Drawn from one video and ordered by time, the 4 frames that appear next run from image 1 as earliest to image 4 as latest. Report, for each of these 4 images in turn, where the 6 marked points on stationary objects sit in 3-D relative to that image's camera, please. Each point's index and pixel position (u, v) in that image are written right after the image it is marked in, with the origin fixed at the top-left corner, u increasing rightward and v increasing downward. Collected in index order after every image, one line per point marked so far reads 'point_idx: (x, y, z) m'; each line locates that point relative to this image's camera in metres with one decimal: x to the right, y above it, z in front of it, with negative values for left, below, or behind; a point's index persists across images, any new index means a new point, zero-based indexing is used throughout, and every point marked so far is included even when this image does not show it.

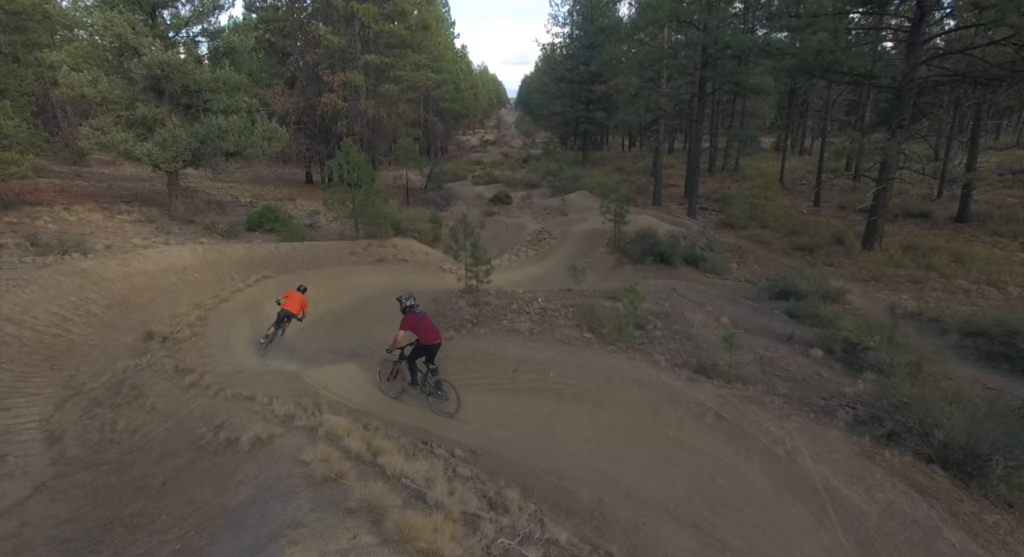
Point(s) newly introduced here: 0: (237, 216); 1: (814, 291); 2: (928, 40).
0: (-9.9, +2.3, +19.4) m
1: (+7.4, -0.3, +13.2) m
2: (+13.2, +7.6, +17.1) m
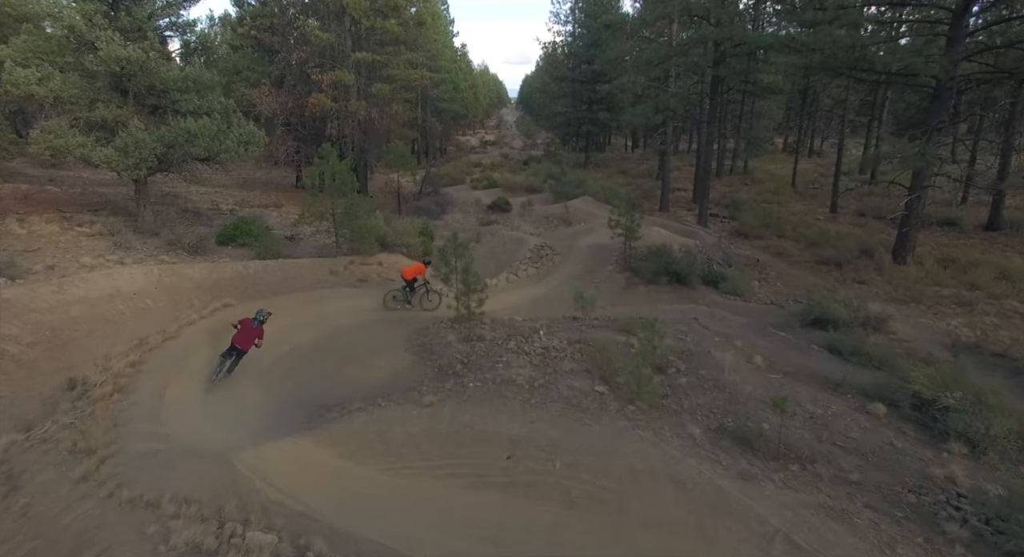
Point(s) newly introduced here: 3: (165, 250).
0: (-9.9, +1.7, +17.8) m
1: (+7.3, -0.9, +11.6) m
2: (+13.2, +7.0, +15.5) m
3: (-9.1, +0.7, +14.1) m
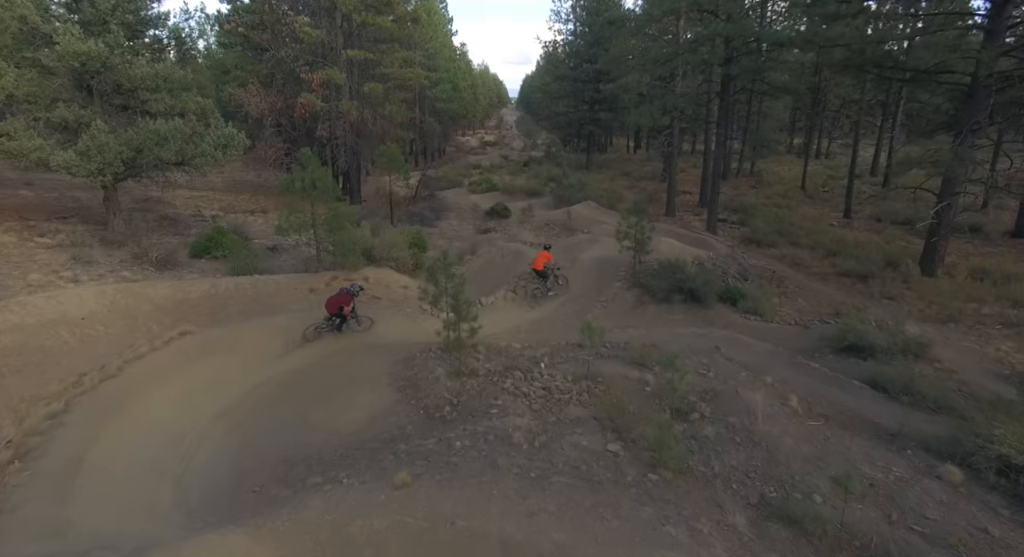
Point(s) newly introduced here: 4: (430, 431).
0: (-10.0, +1.3, +16.5) m
1: (+7.3, -1.3, +10.3) m
2: (+13.2, +6.6, +14.2) m
3: (-9.1, +0.3, +12.9) m
4: (-1.1, -2.0, +7.3) m
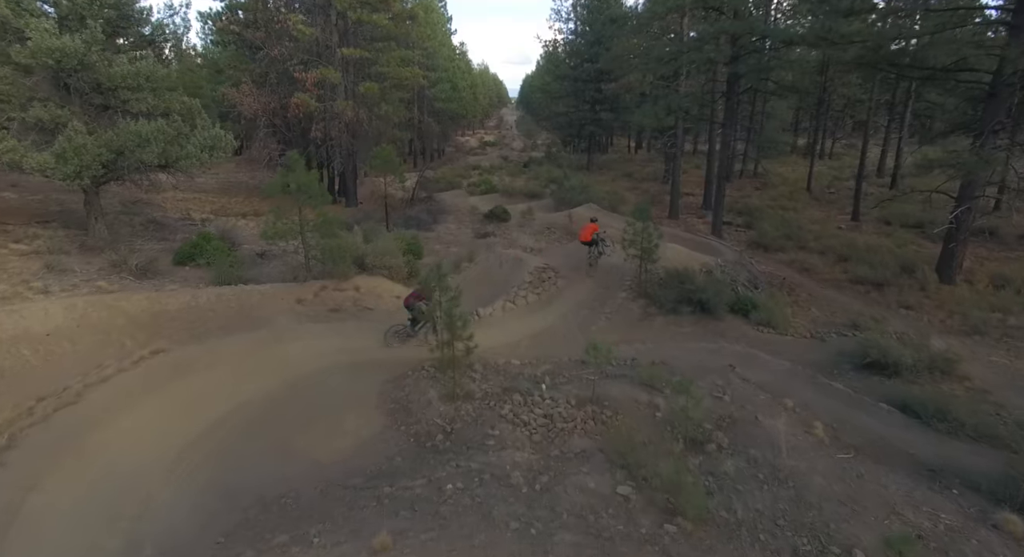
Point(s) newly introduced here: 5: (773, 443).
0: (-10.0, +1.1, +15.8) m
1: (+7.2, -1.5, +9.6) m
2: (+13.1, +6.4, +13.5) m
3: (-9.2, +0.1, +12.2) m
4: (-1.1, -2.3, +6.6) m
5: (+3.3, -2.1, +6.7) m
